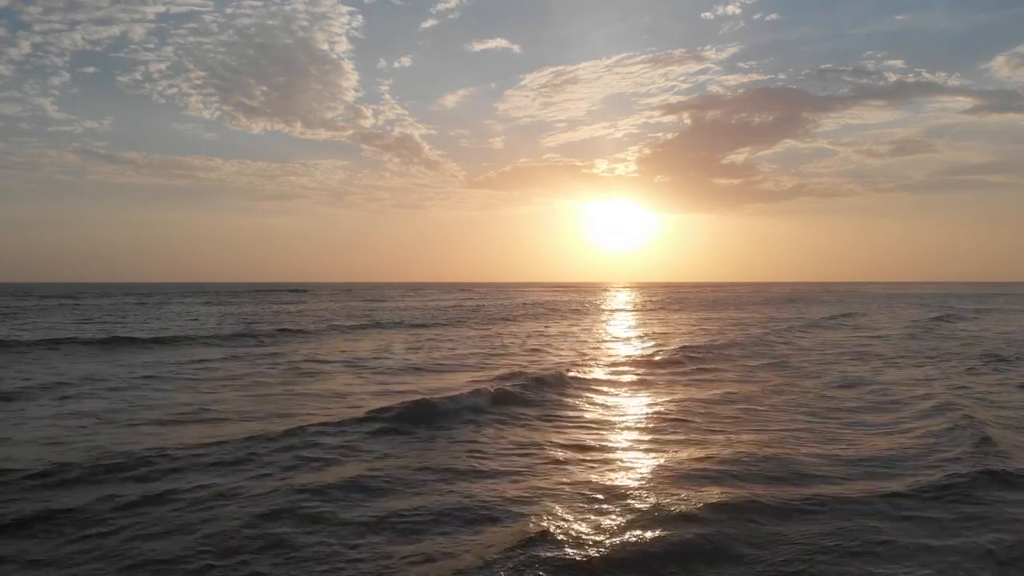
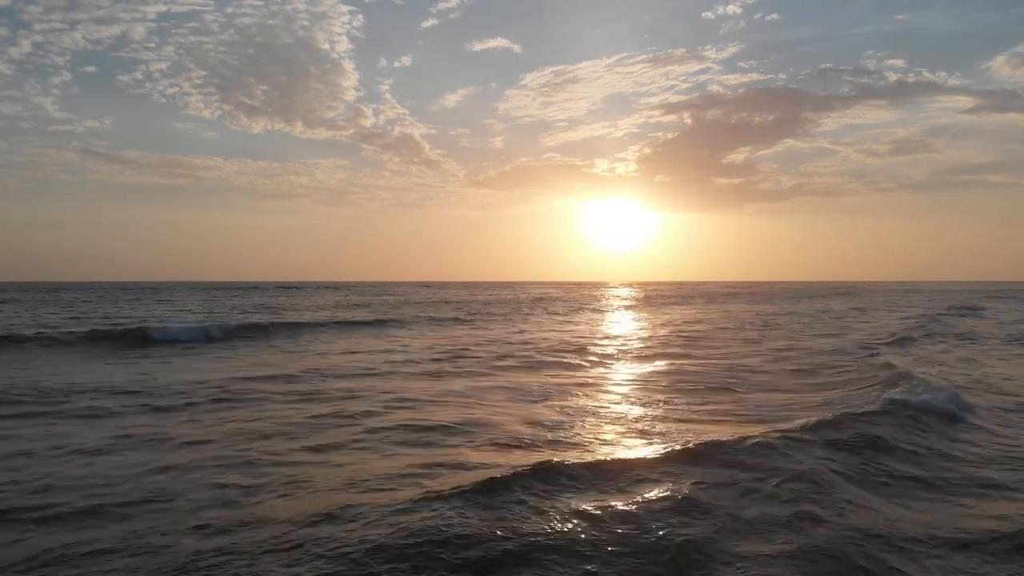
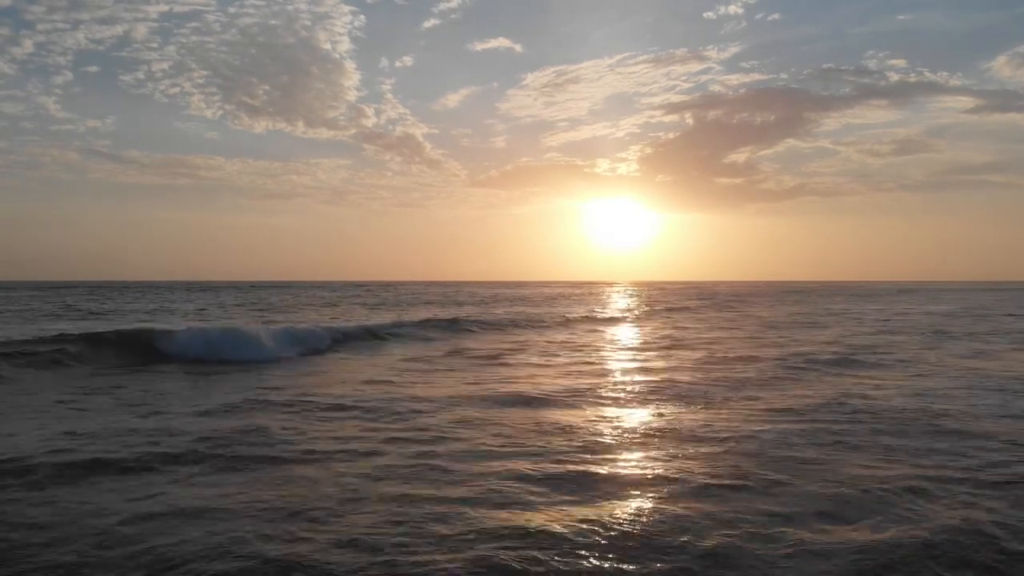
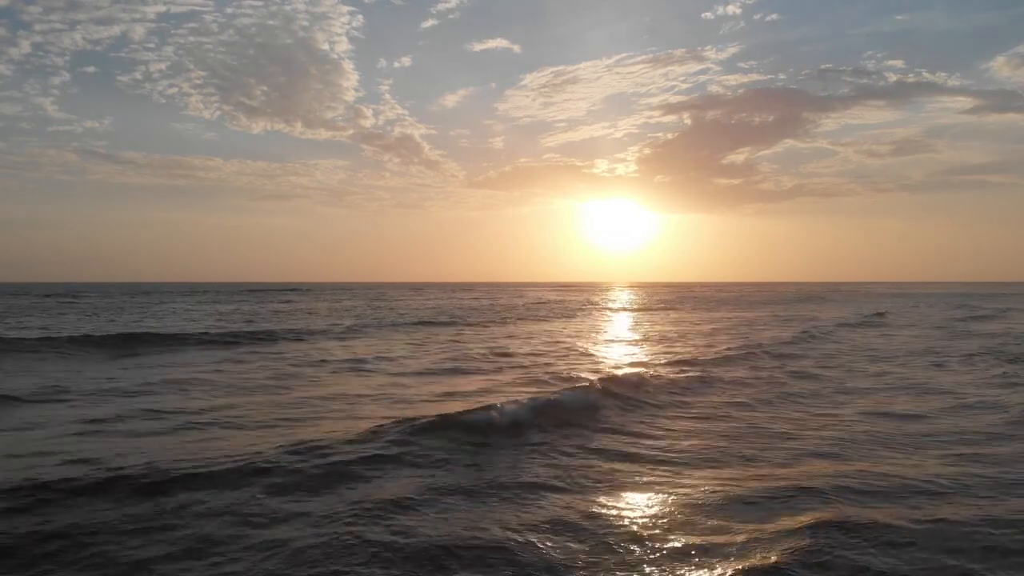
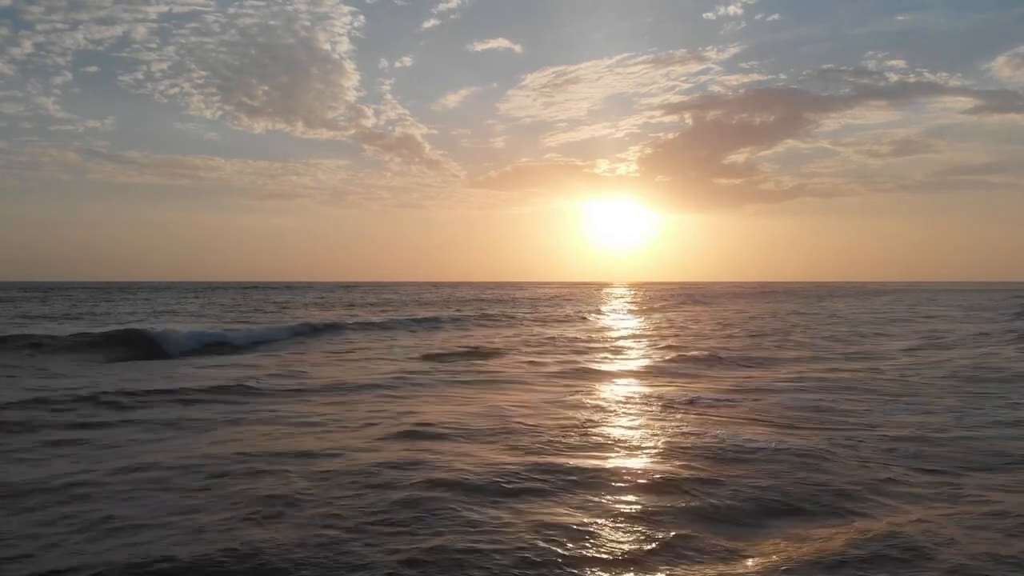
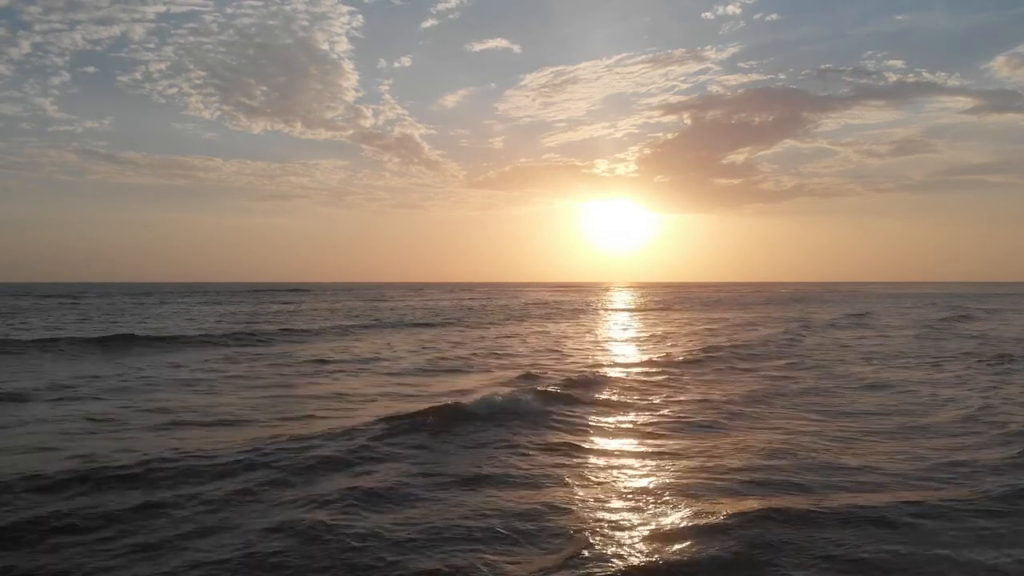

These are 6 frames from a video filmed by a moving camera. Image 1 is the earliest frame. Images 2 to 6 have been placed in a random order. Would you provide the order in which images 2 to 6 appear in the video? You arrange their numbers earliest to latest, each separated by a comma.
6, 4, 2, 5, 3
